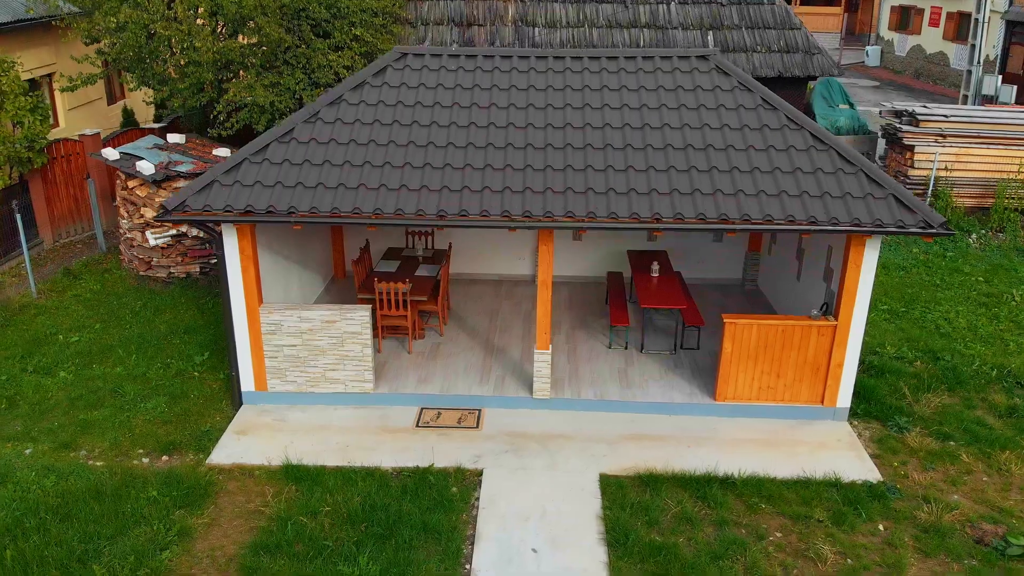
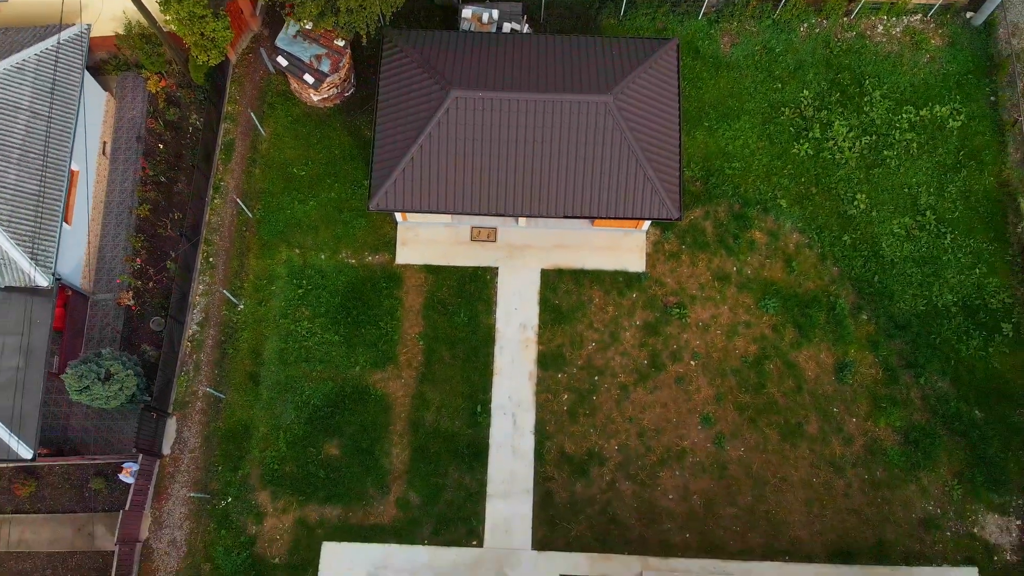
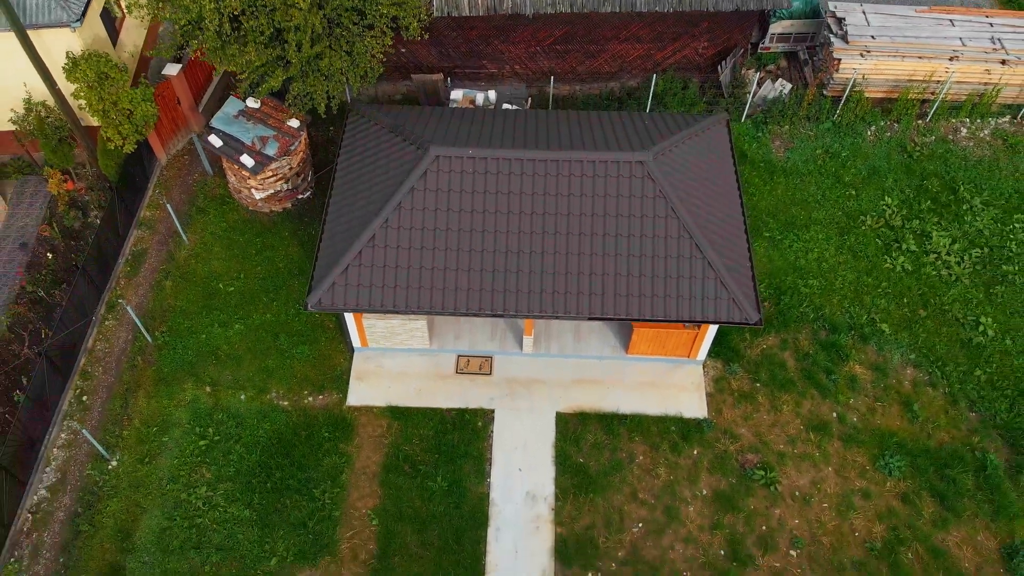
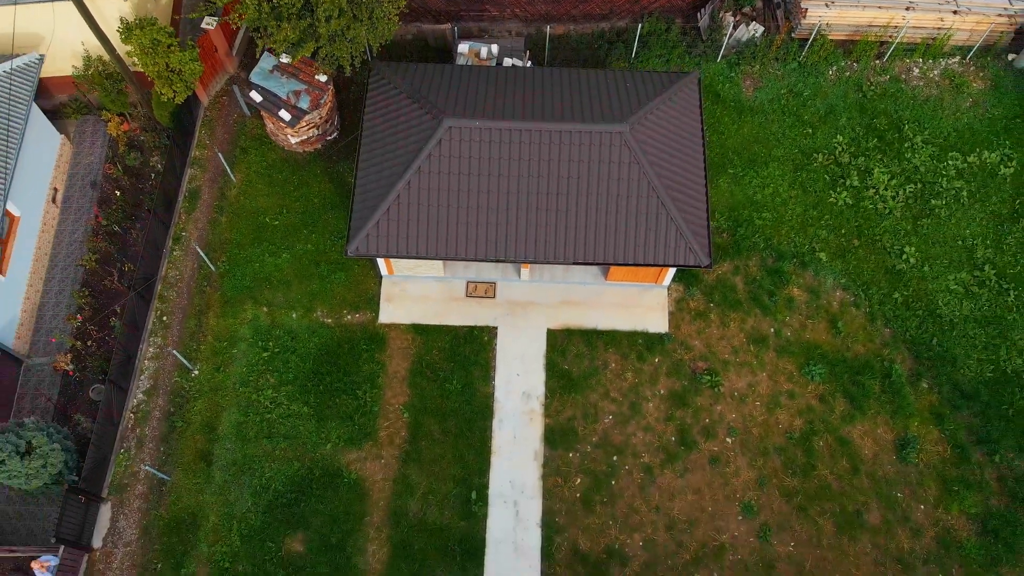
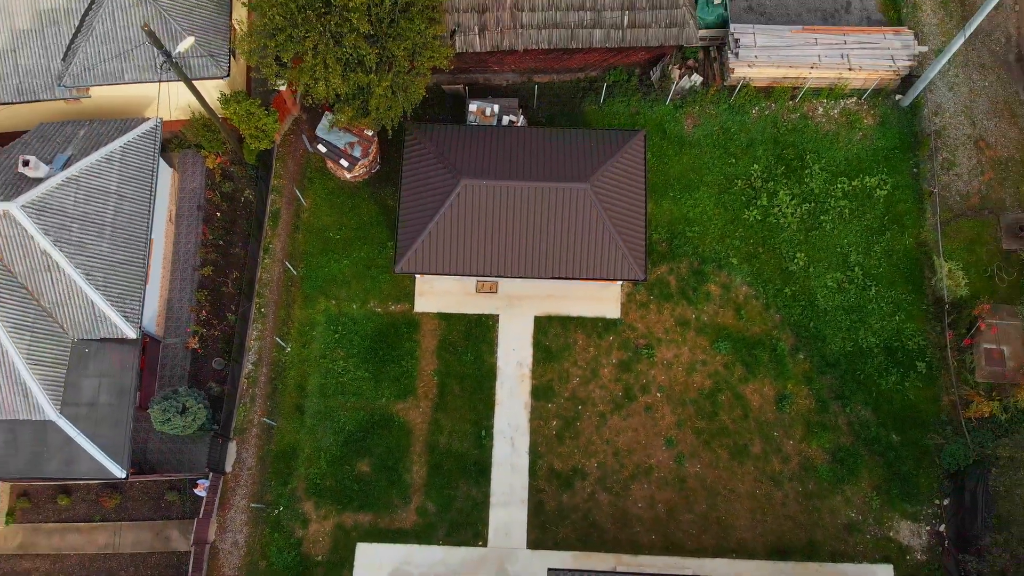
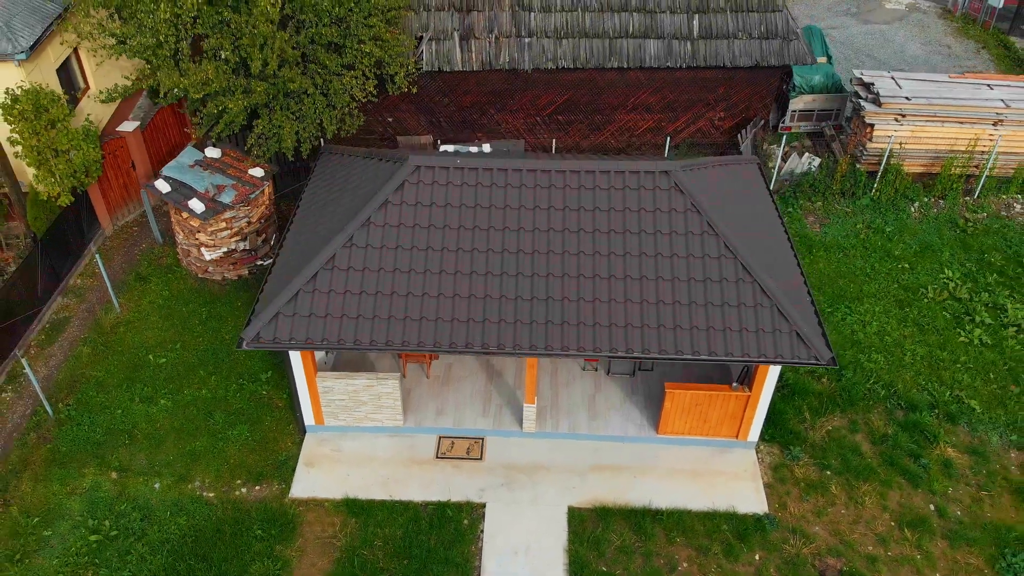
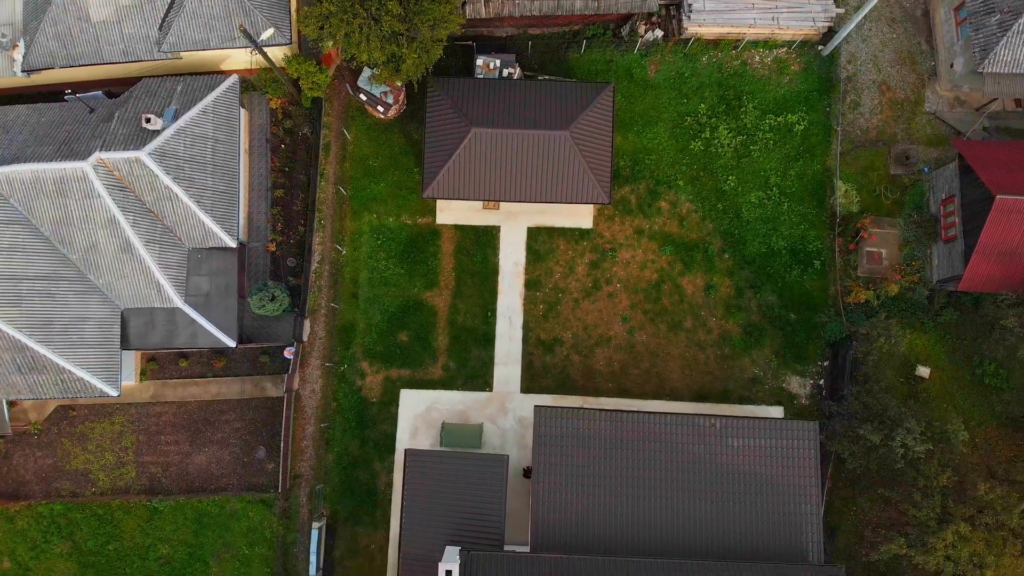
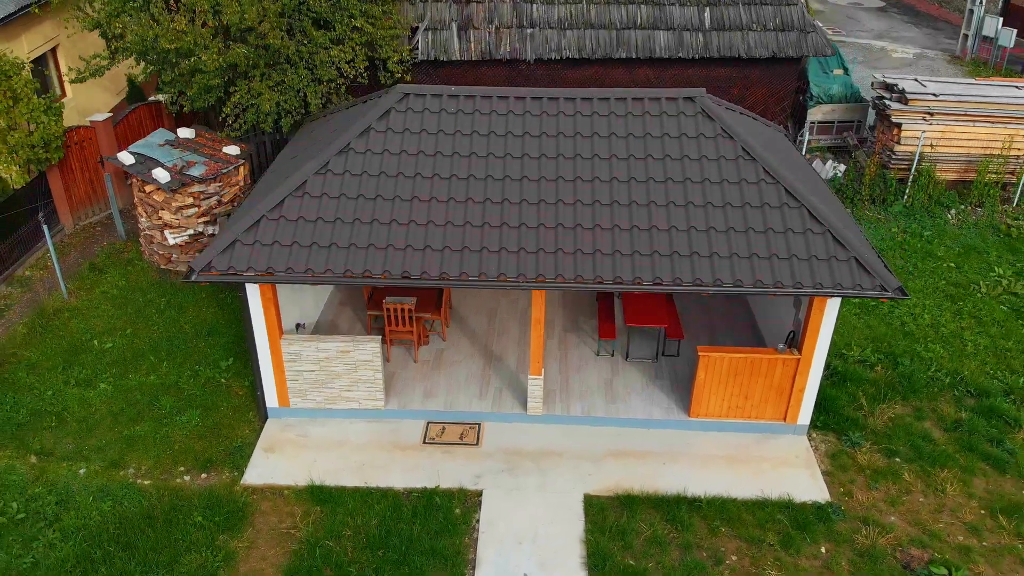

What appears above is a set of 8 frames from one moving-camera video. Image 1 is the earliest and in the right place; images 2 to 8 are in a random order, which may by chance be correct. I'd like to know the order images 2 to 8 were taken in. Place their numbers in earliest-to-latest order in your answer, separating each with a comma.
8, 6, 3, 4, 2, 5, 7
